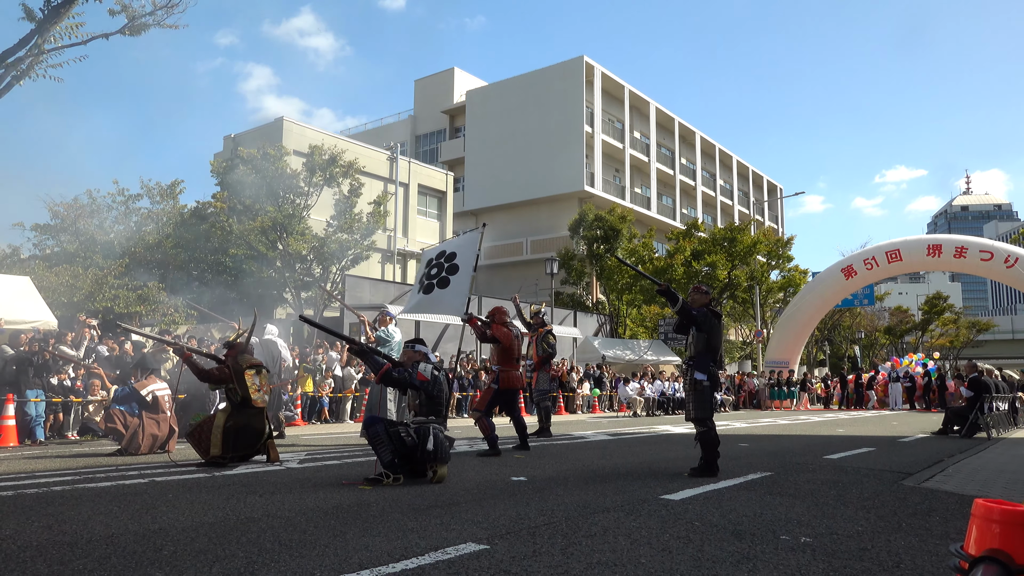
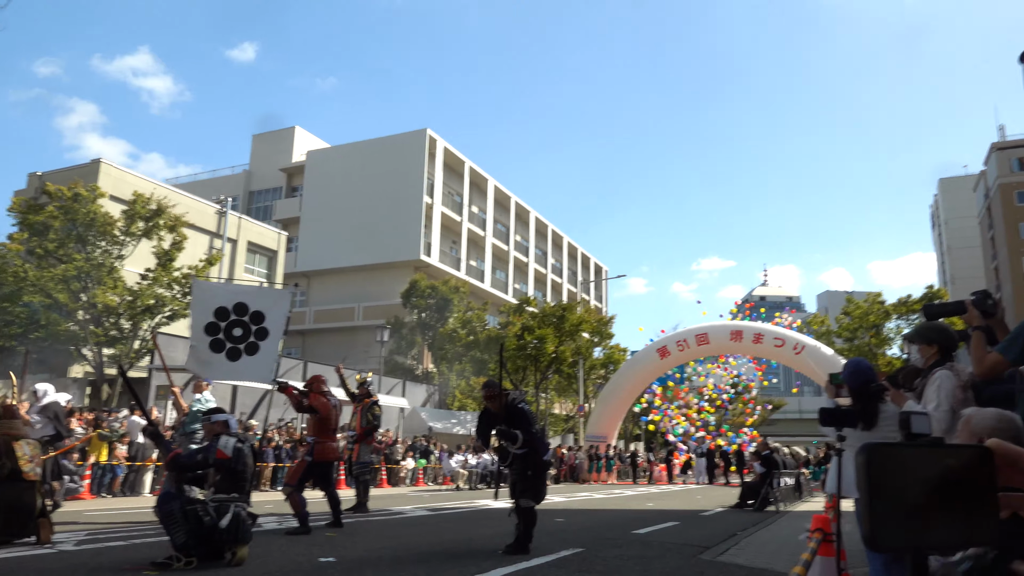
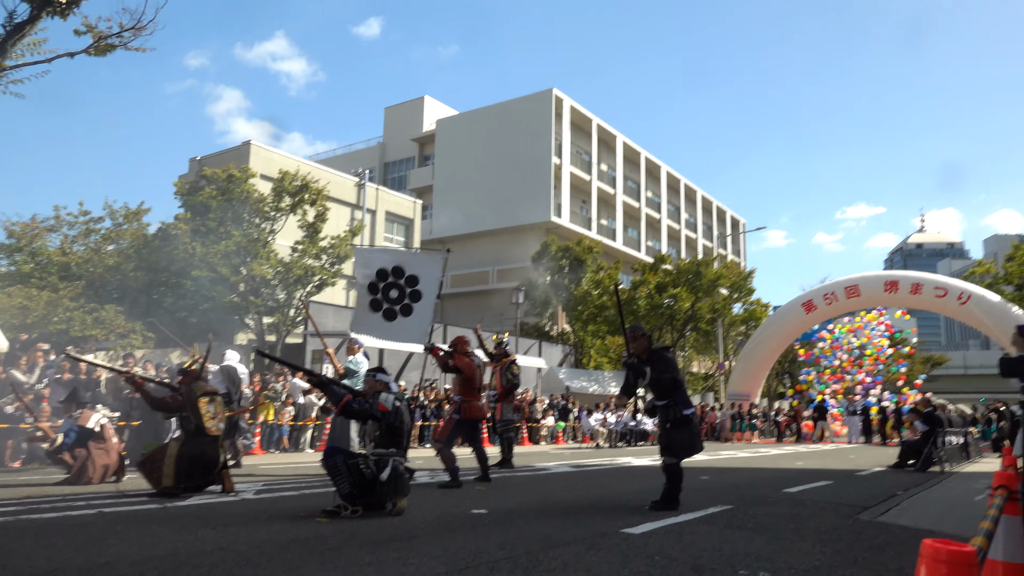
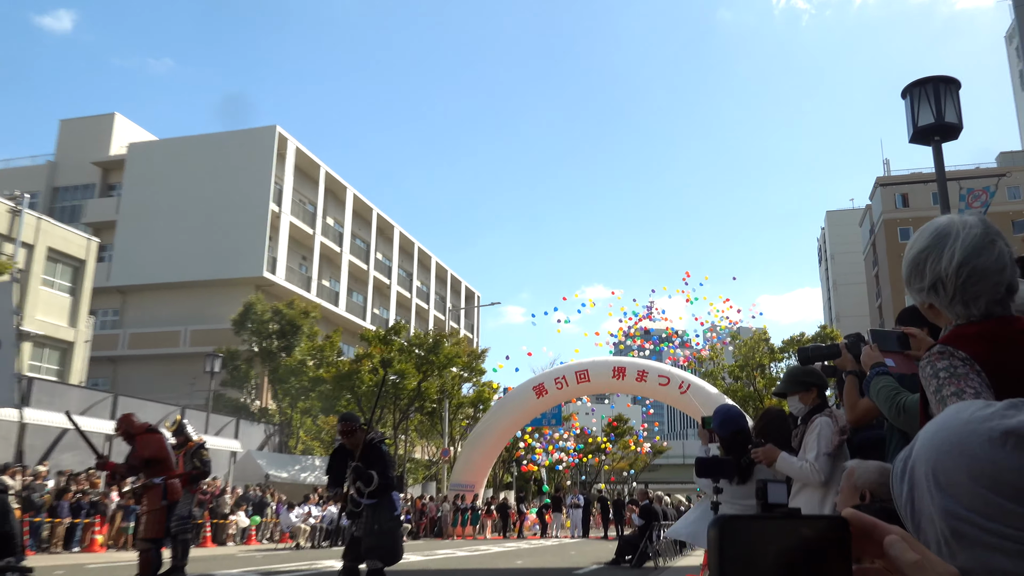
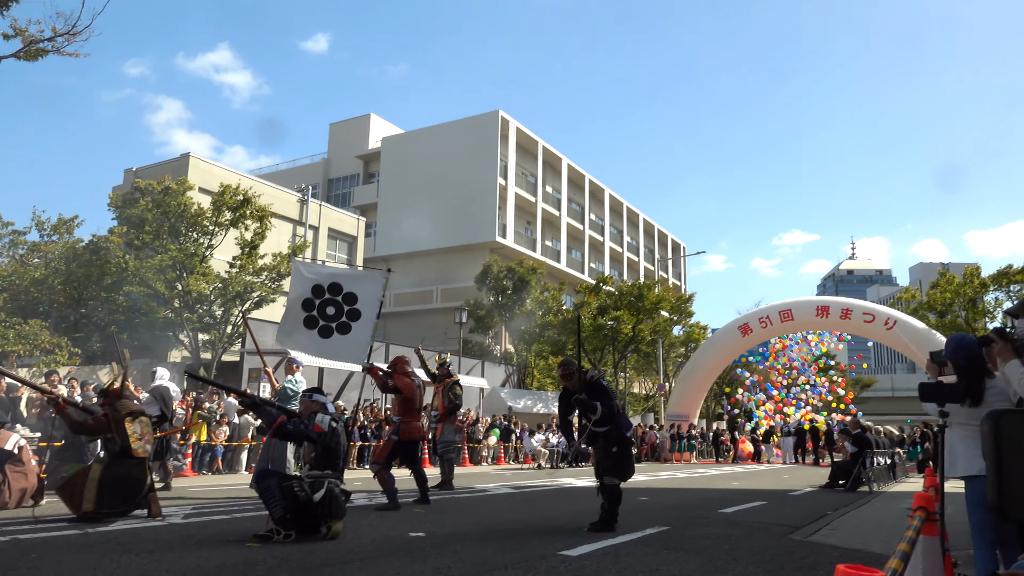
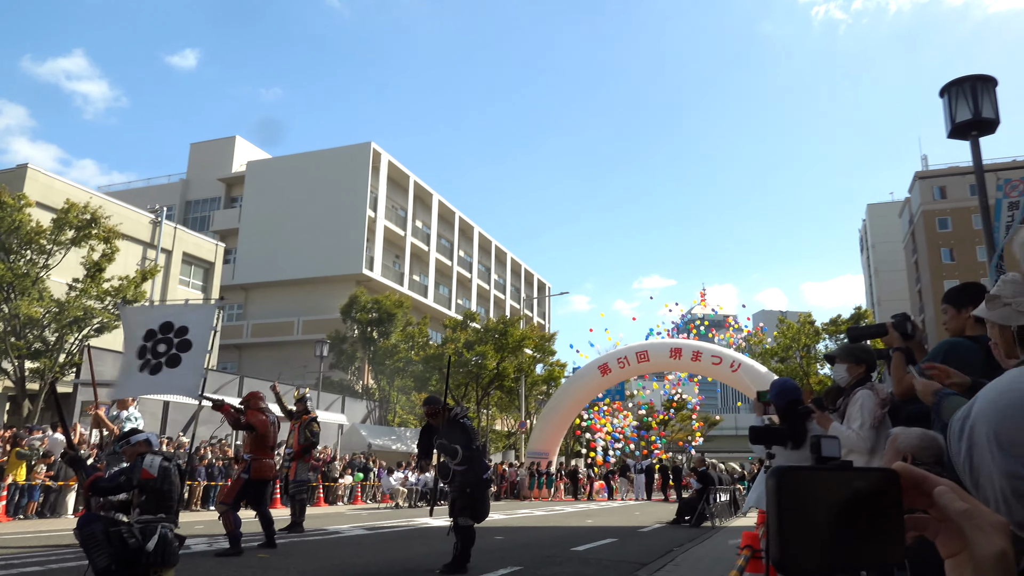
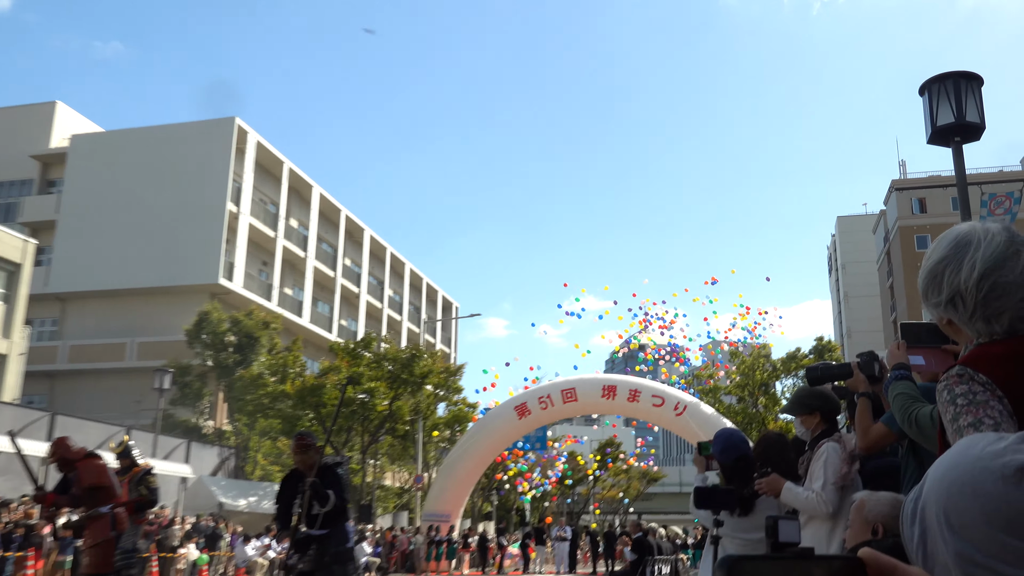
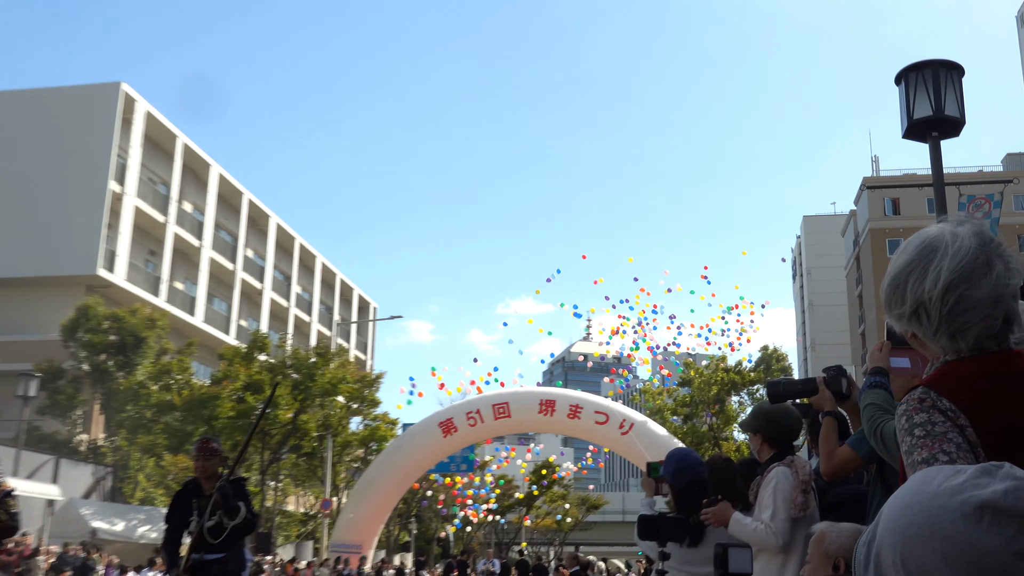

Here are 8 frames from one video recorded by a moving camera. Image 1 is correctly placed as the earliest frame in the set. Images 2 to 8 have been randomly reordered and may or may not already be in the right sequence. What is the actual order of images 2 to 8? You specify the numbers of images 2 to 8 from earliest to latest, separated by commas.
3, 5, 2, 6, 4, 7, 8
